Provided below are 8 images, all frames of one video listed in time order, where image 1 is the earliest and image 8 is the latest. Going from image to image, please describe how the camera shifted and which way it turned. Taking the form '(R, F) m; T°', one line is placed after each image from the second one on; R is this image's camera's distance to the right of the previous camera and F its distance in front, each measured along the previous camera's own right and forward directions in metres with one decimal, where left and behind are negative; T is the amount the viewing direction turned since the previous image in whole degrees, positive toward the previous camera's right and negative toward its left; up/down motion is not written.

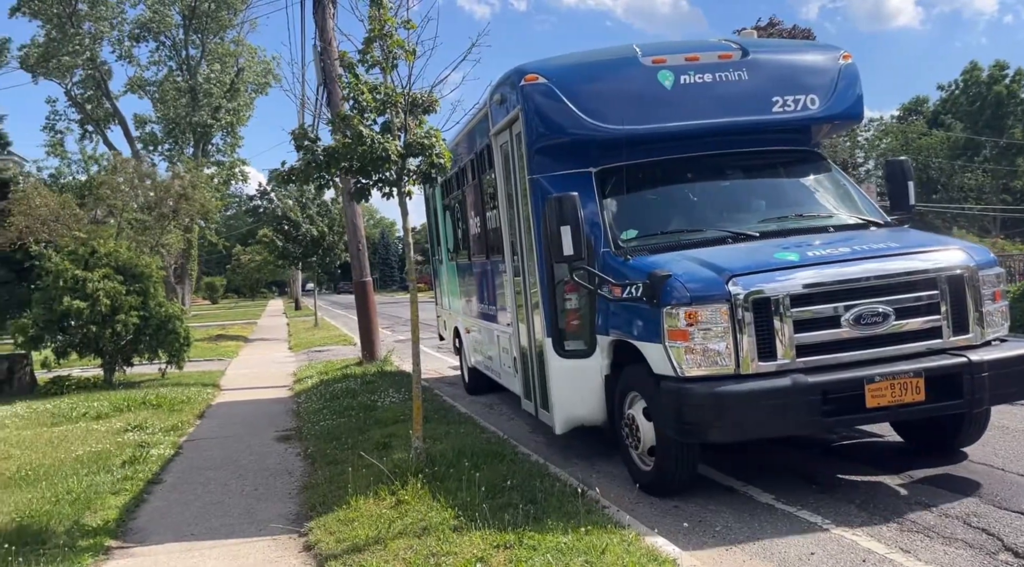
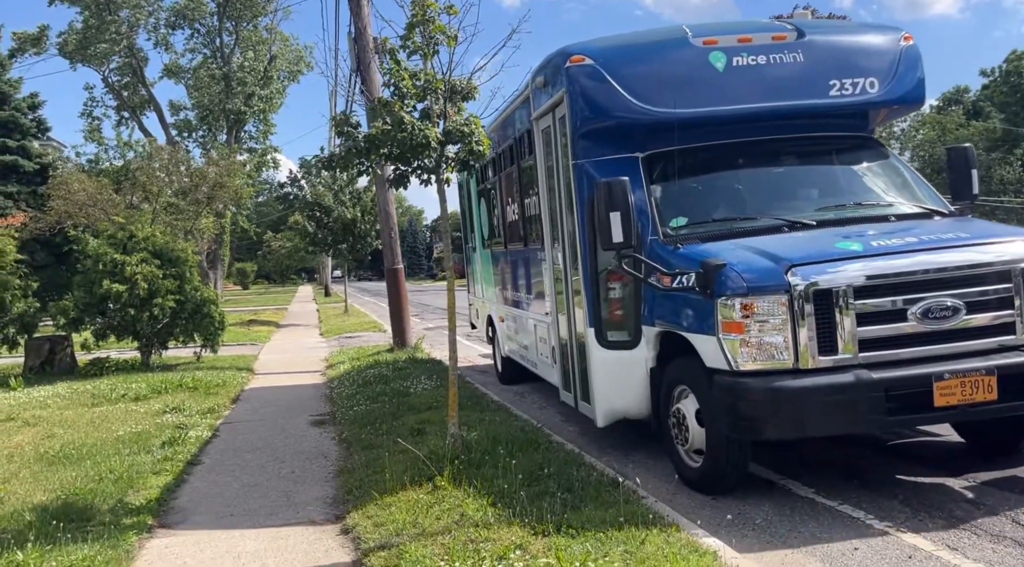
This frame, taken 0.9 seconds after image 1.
(-0.1, +0.2) m; -2°
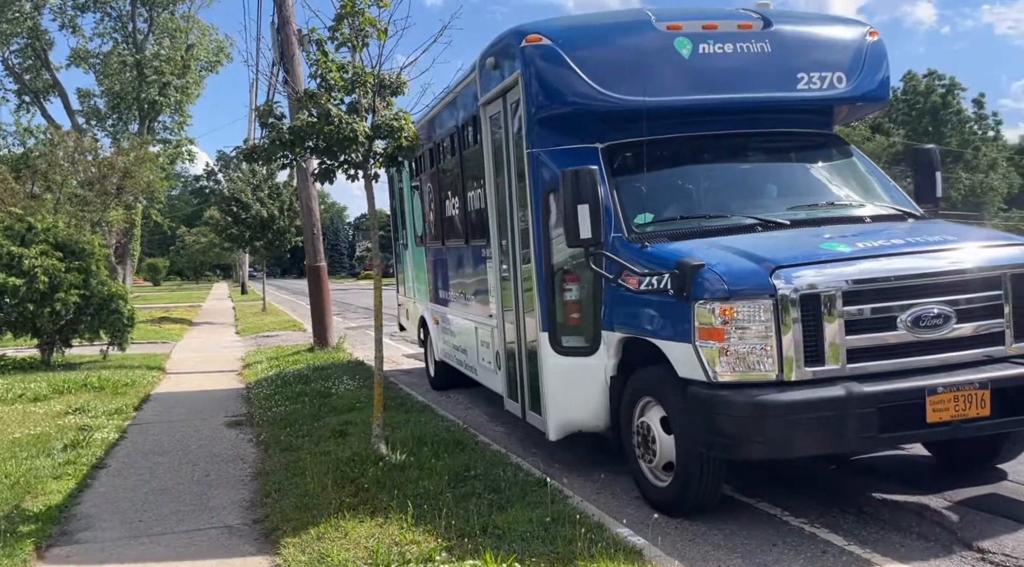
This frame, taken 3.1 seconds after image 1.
(-0.2, +0.5) m; +5°
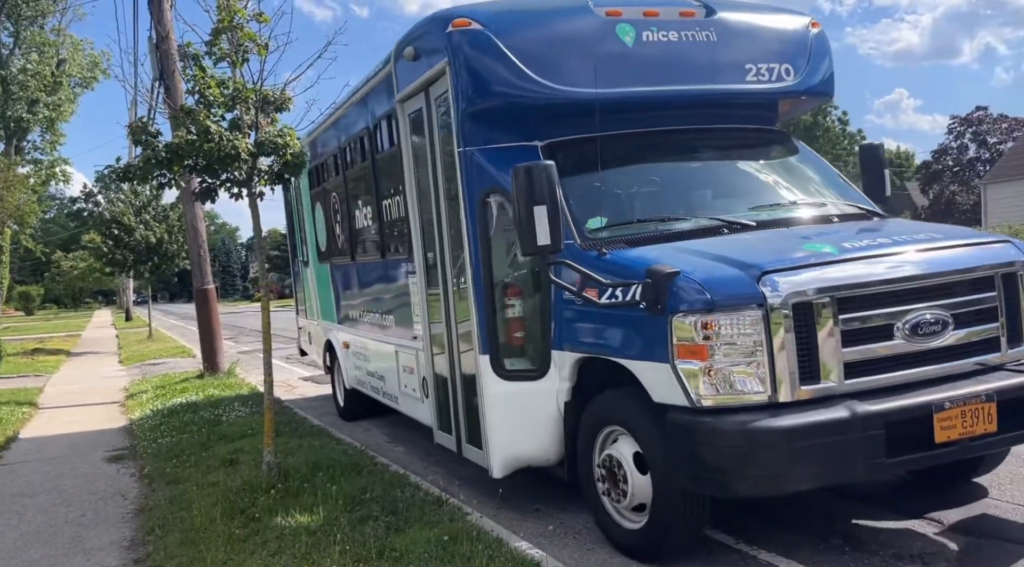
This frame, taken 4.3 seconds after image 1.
(-0.2, +0.7) m; +7°
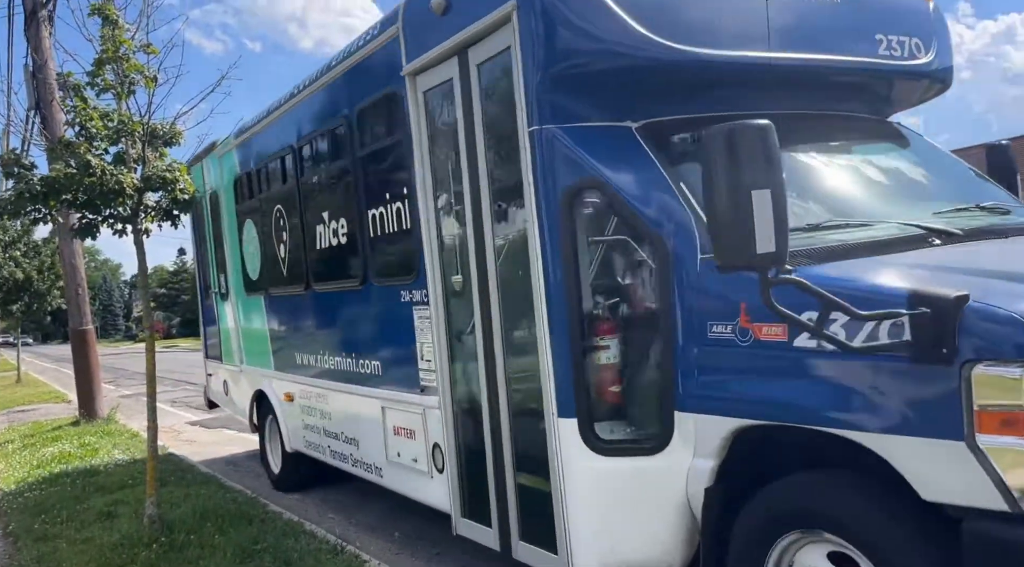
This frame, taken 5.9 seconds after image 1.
(-0.8, +1.5) m; +7°
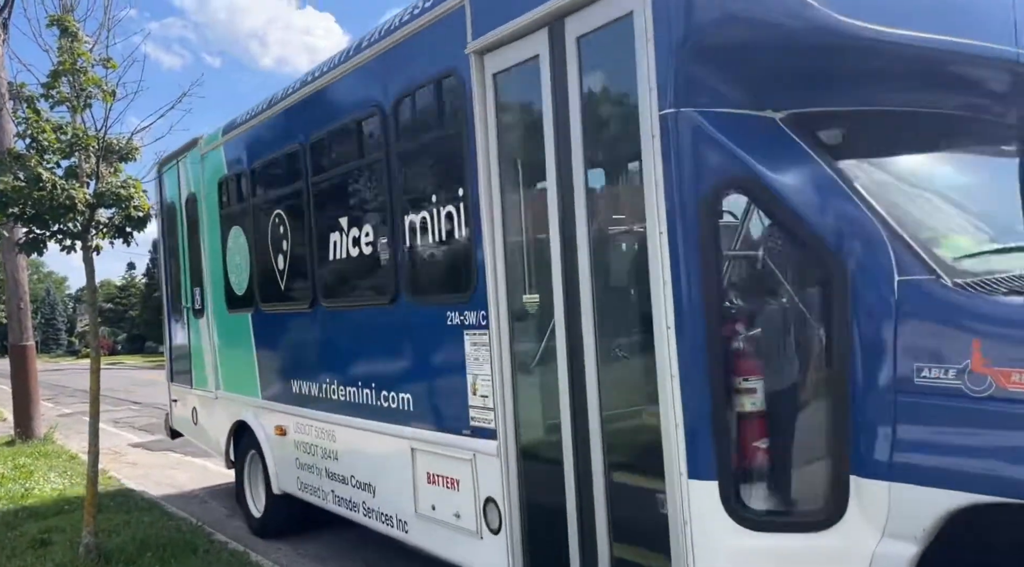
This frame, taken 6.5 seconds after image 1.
(-0.5, +0.8) m; +3°
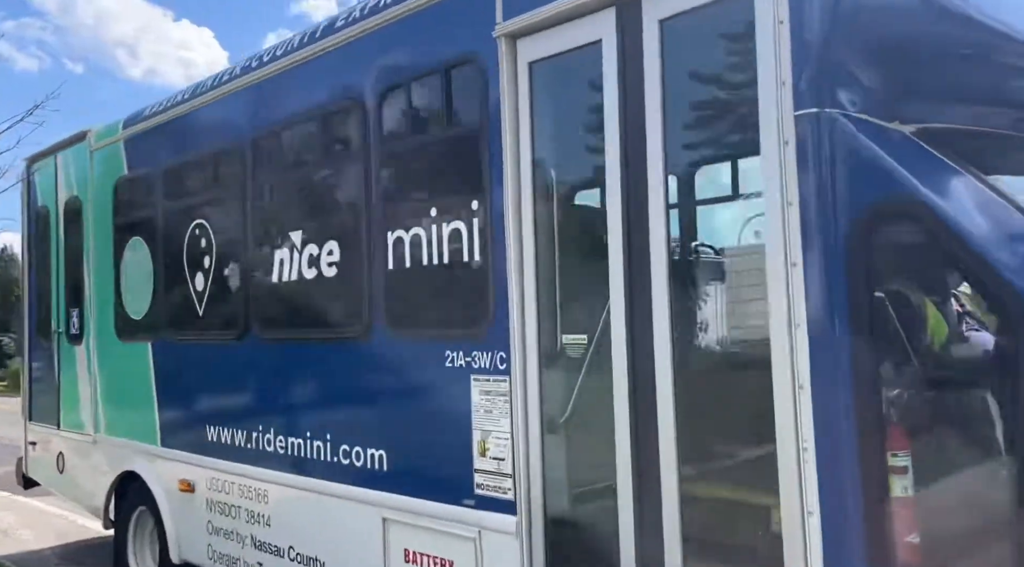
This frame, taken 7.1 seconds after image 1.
(-0.5, +0.7) m; +9°
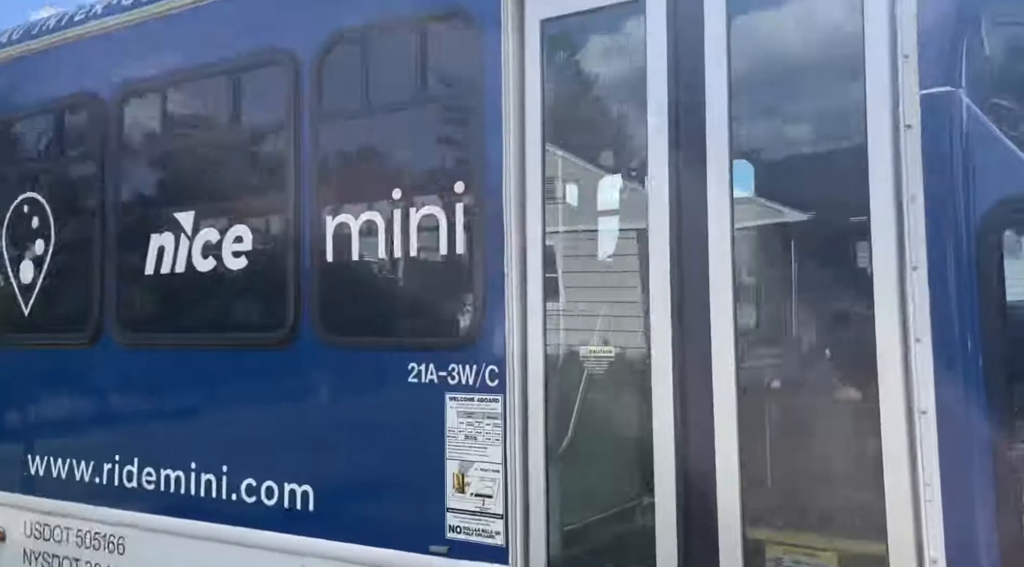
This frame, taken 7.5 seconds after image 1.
(-0.6, +0.6) m; +14°
